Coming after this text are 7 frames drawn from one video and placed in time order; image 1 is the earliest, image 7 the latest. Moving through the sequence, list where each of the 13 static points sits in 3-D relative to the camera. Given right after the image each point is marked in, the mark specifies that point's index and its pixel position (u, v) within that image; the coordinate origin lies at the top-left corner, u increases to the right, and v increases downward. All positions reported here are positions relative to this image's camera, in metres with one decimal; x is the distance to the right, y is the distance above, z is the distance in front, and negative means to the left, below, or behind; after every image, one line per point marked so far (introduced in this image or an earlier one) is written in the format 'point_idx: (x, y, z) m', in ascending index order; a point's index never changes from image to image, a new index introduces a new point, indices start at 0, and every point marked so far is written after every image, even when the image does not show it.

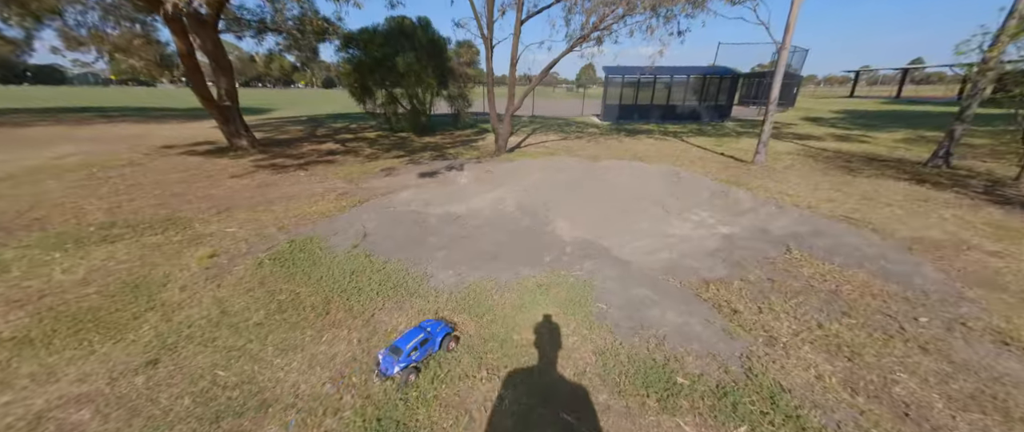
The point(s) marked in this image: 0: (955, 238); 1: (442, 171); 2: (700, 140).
0: (+6.4, -0.3, +4.9) m
1: (-1.6, +1.1, +7.9) m
2: (+8.3, +3.4, +14.9) m
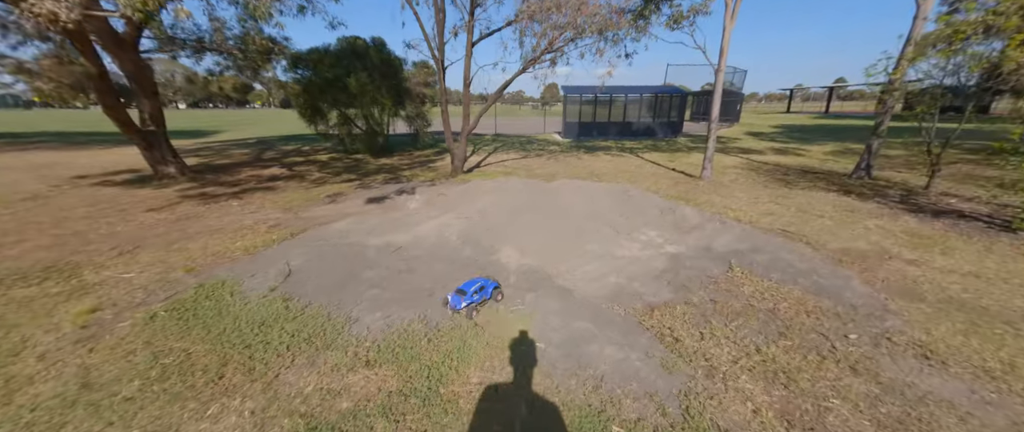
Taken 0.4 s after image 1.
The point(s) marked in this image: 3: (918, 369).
0: (+5.7, -0.5, +5.2) m
1: (-2.7, +0.5, +7.6) m
2: (+6.5, +2.8, +15.4) m
3: (+3.3, -1.2, +2.8) m
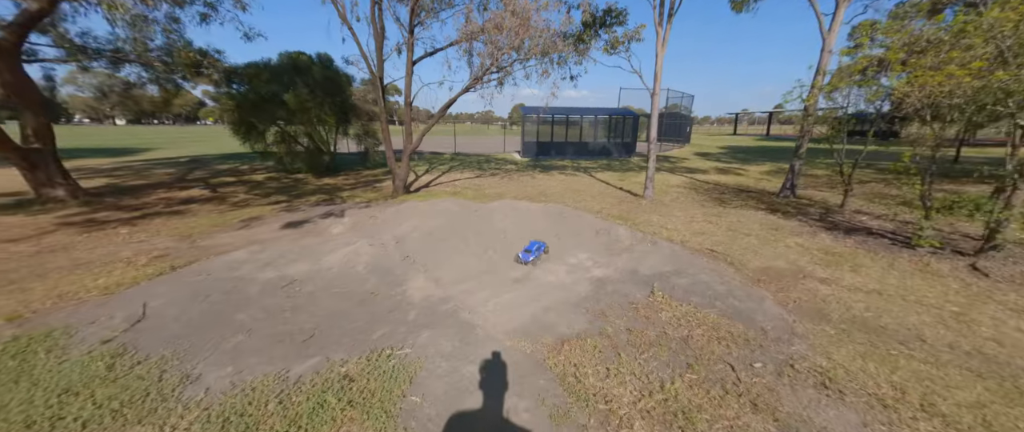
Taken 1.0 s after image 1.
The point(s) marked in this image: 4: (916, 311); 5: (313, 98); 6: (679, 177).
0: (+4.5, -0.8, +5.4) m
1: (-4.0, -0.1, +7.0) m
2: (+4.4, +2.0, +15.8) m
3: (+2.4, -1.4, +2.7) m
4: (+4.8, -1.1, +4.1) m
5: (-7.6, +4.5, +12.7) m
6: (+7.5, +1.8, +15.1) m
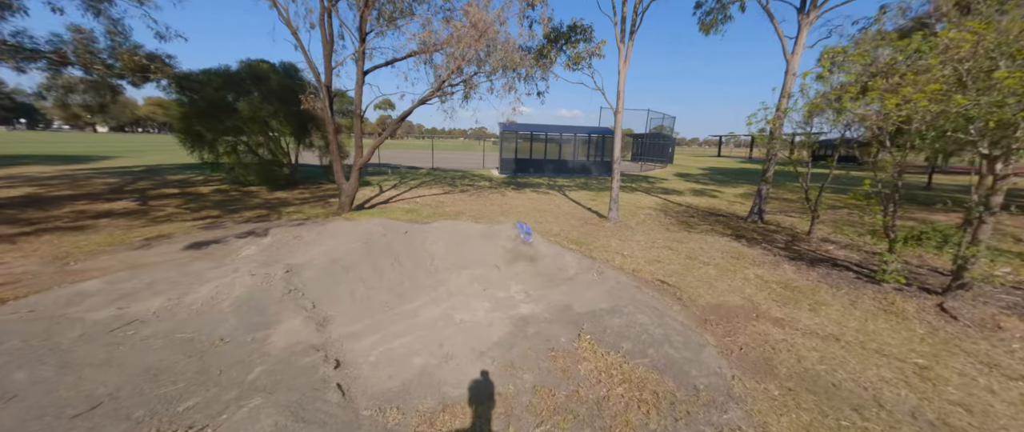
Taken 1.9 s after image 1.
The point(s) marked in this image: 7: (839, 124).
0: (+3.4, -1.3, +4.8) m
1: (-5.2, -0.4, +6.2) m
2: (+3.0, +1.0, +15.3) m
3: (+1.4, -1.7, +2.0) m
4: (+3.8, -1.5, +3.5) m
5: (-8.8, +3.9, +12.1) m
6: (+6.1, +0.8, +14.8) m
7: (+6.6, +1.8, +6.8) m
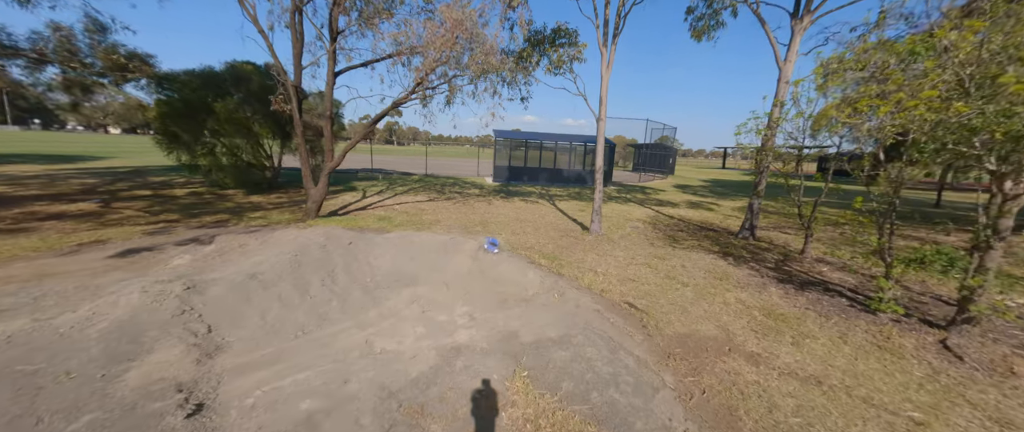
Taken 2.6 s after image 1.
0: (+2.7, -1.5, +4.3) m
1: (-5.9, -0.5, +5.8) m
2: (+2.5, +0.6, +14.8) m
3: (+0.6, -1.9, +1.5) m
4: (+3.0, -1.8, +2.9) m
5: (-9.3, +3.7, +11.8) m
6: (+5.6, +0.3, +14.2) m
7: (+6.0, +1.5, +6.3) m
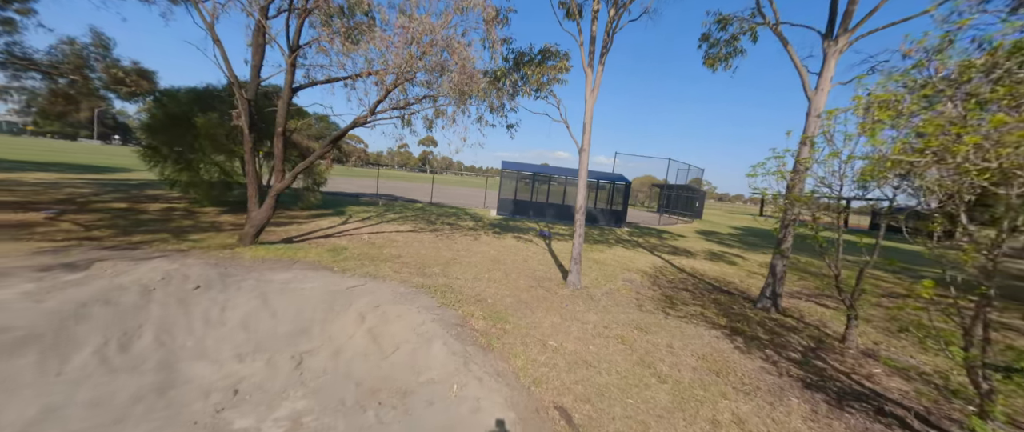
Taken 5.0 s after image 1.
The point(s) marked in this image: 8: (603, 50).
0: (+1.4, -2.1, +2.6) m
1: (-6.9, -0.8, +4.9) m
2: (+2.1, -1.1, +13.2) m
3: (-0.9, -2.1, -0.1) m
4: (+1.6, -2.3, +1.2) m
5: (-9.6, +3.1, +11.5) m
6: (+5.1, -1.5, +12.4) m
7: (+5.0, +0.4, +4.6) m
8: (+1.9, +3.4, +6.9) m
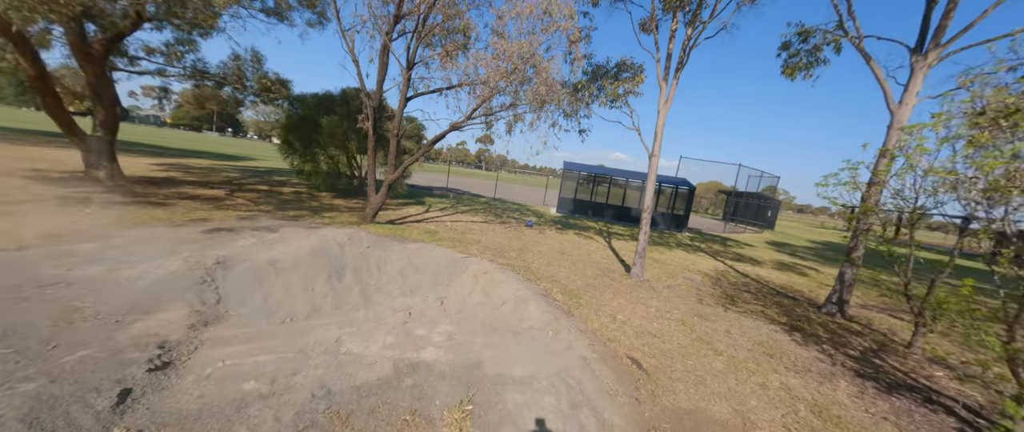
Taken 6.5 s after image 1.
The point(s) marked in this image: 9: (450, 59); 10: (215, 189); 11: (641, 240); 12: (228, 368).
0: (+2.3, -2.1, +3.4) m
1: (-5.5, -0.3, +6.9) m
2: (+4.7, -1.1, +13.9) m
3: (-0.4, -1.9, +1.2) m
4: (+2.3, -2.2, +2.0) m
5: (-6.9, +3.7, +13.9) m
6: (+7.5, -1.7, +12.5) m
7: (+6.3, +0.3, +4.8) m
8: (+3.8, +3.4, +7.6) m
9: (-1.7, +4.4, +9.5) m
10: (-10.5, +1.0, +12.0) m
11: (+3.2, -0.6, +8.3) m
12: (-2.5, -1.3, +3.0) m
